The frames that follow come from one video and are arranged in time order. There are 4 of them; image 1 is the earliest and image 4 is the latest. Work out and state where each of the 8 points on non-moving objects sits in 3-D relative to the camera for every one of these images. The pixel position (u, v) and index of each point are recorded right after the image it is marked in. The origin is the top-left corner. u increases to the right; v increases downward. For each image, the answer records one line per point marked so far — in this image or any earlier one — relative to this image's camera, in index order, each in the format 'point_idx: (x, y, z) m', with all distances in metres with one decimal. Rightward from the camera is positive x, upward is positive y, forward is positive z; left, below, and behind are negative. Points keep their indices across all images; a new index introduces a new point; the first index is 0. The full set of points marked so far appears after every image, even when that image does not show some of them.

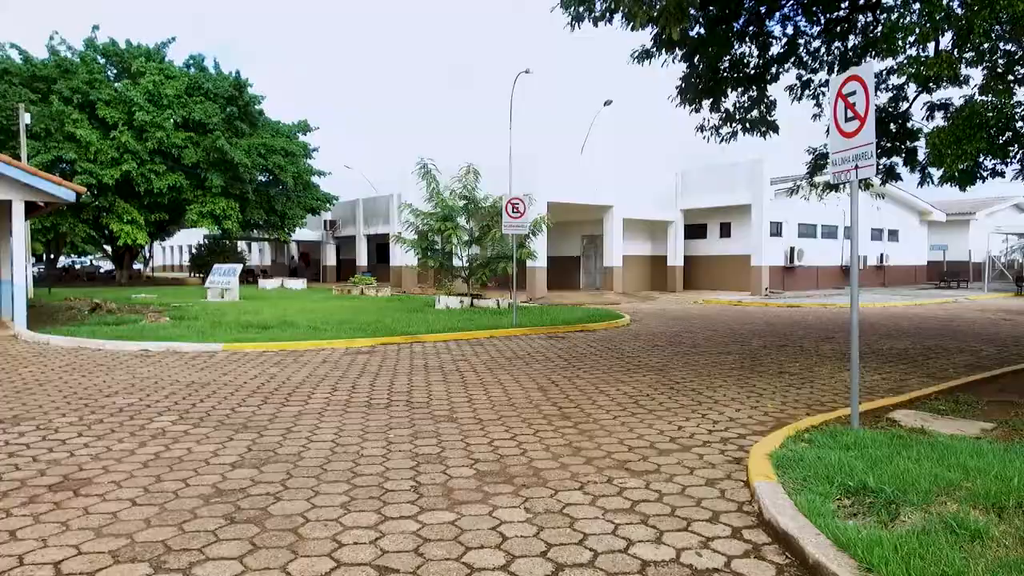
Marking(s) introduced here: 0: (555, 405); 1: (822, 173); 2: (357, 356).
0: (+0.3, -0.9, +5.6) m
1: (+4.9, +1.8, +11.8) m
2: (-1.7, -0.8, +8.4) m
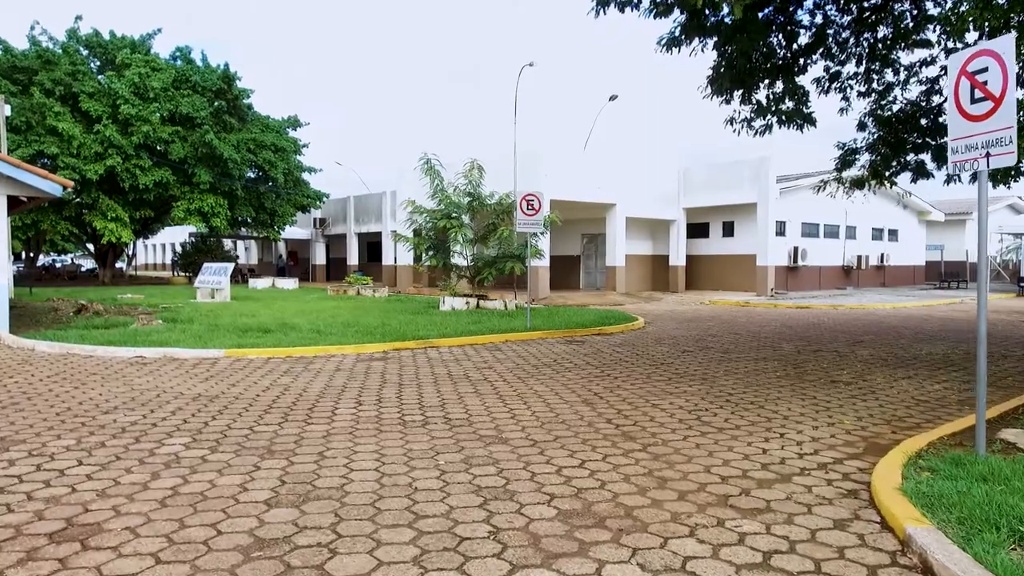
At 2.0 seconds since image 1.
0: (+0.7, -0.9, +5.0) m
1: (+5.1, +1.8, +11.4) m
2: (-1.5, -0.8, +7.8) m
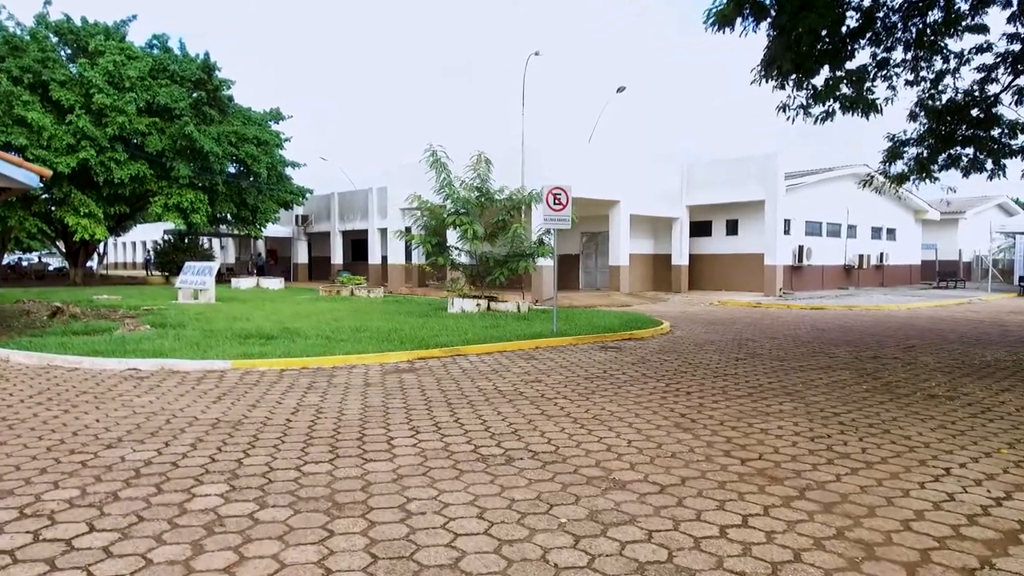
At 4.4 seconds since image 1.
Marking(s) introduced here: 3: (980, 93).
0: (+1.2, -0.9, +4.2) m
1: (+5.4, +1.8, +10.6) m
2: (-1.0, -0.8, +6.9) m
3: (+6.3, +2.6, +10.2) m
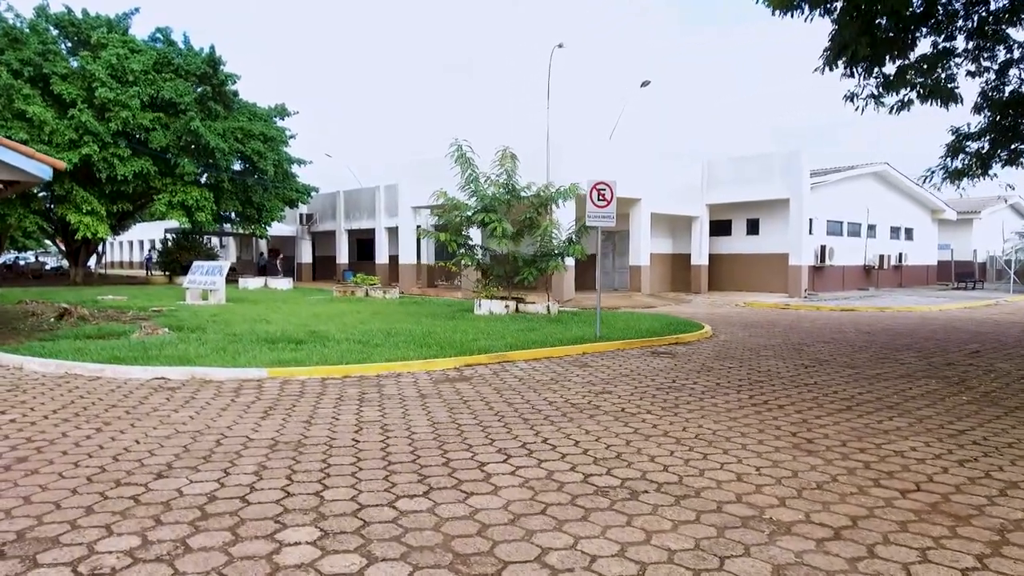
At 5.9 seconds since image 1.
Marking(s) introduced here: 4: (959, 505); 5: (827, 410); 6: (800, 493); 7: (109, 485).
0: (+1.8, -1.0, +3.6) m
1: (+5.9, +1.8, +10.1) m
2: (-0.4, -0.8, +6.3) m
3: (+6.9, +2.6, +9.6) m
4: (+2.0, -1.0, +3.4) m
5: (+2.3, -0.9, +5.6) m
6: (+1.3, -0.9, +3.5) m
7: (-1.9, -0.9, +3.6) m
